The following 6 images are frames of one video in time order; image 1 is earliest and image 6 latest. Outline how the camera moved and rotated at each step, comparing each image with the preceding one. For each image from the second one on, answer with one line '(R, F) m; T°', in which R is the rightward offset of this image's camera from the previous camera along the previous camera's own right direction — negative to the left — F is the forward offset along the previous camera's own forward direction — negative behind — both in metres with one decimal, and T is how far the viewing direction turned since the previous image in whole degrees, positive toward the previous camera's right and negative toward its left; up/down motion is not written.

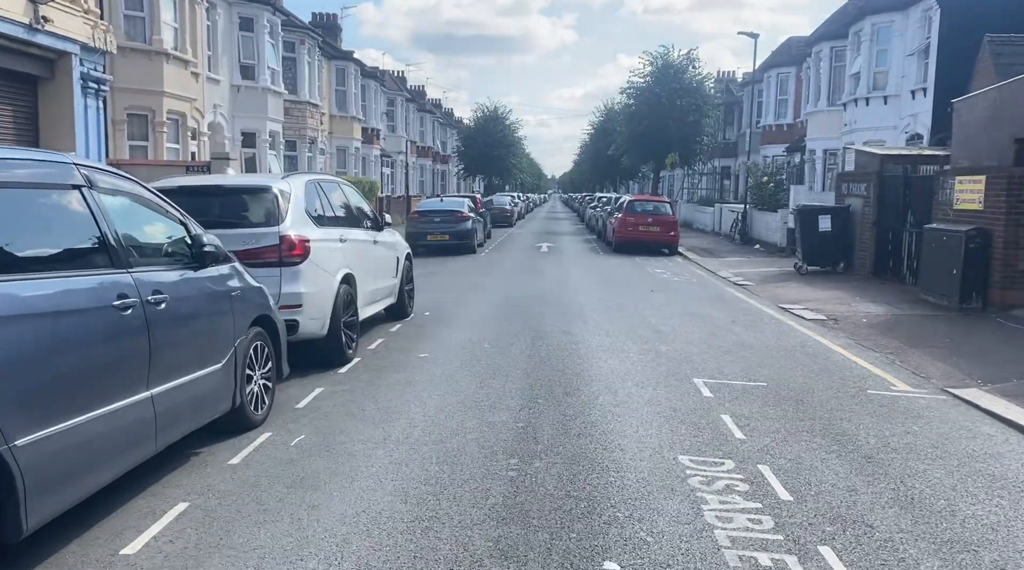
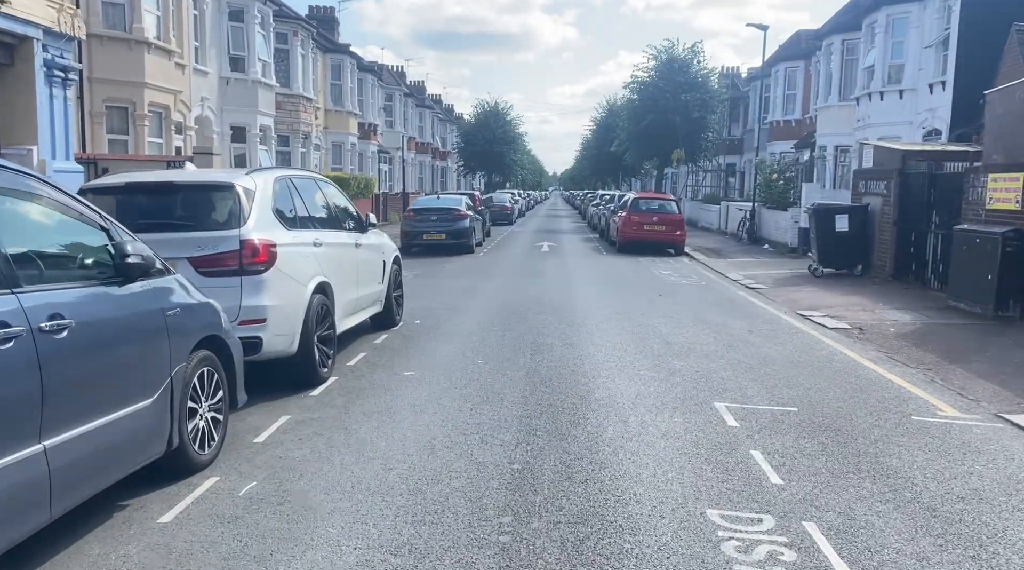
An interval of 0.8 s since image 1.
(0.0, +1.0) m; 0°
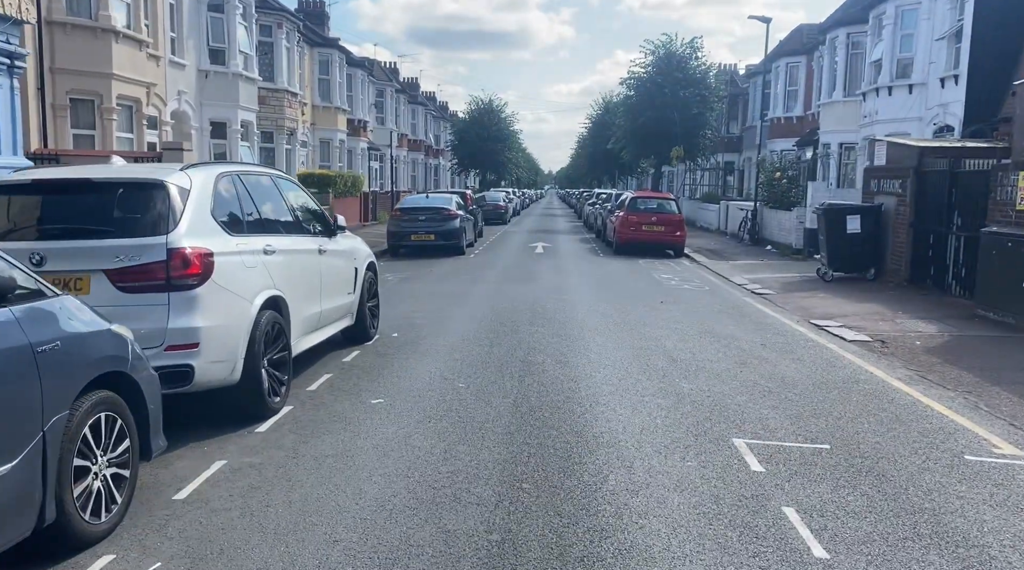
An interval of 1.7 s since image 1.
(+0.1, +1.1) m; 0°
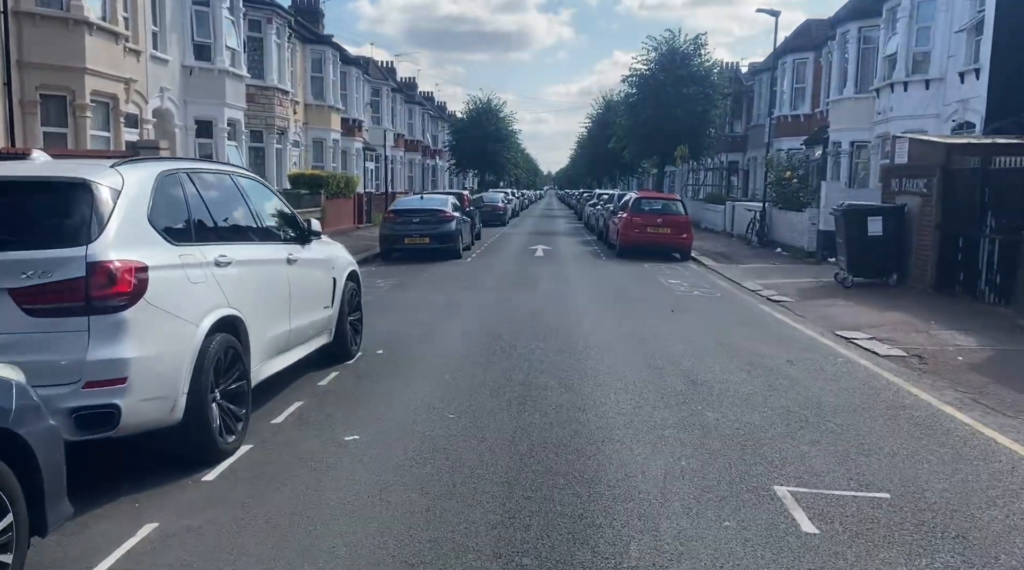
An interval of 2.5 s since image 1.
(0.0, +1.0) m; 0°
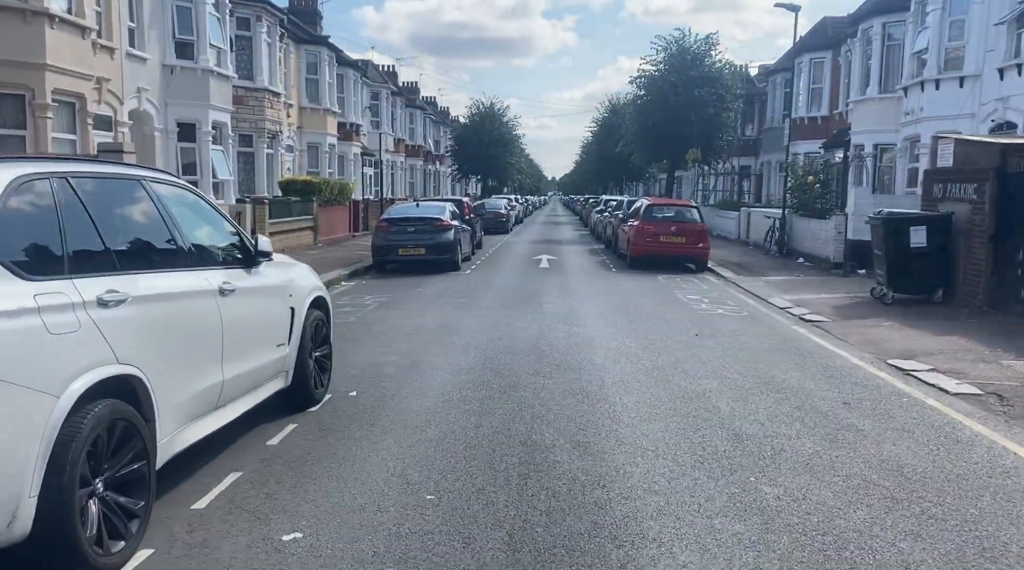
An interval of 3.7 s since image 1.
(0.0, +1.5) m; 0°
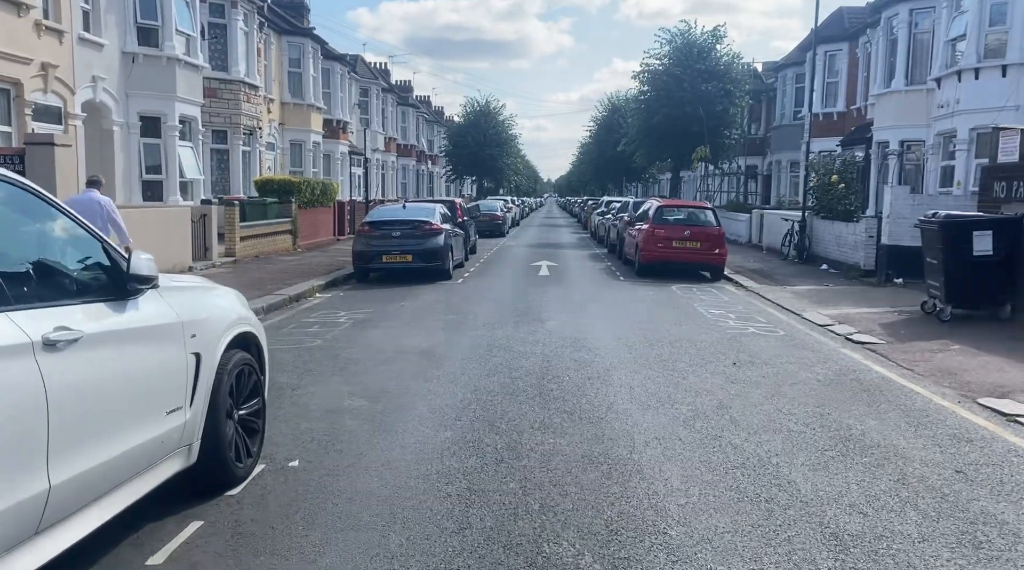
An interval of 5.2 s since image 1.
(0.0, +2.0) m; 0°
